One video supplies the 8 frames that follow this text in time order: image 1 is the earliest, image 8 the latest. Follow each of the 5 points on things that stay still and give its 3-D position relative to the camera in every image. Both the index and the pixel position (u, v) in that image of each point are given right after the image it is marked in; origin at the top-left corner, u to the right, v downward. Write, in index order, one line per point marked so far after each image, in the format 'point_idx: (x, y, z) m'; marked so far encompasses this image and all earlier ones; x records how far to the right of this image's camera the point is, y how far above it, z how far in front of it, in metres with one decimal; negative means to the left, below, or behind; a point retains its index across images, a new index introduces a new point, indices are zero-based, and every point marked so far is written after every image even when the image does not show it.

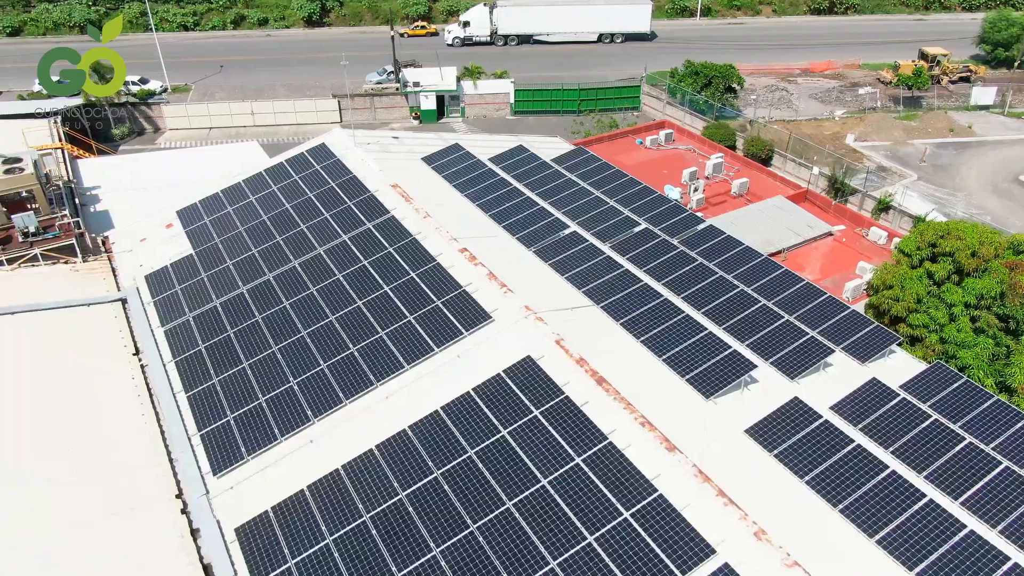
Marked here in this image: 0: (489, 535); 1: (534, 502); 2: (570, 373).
0: (-0.4, -4.1, +16.6) m
1: (+0.4, -3.6, +17.0) m
2: (+1.1, -1.7, +19.6) m
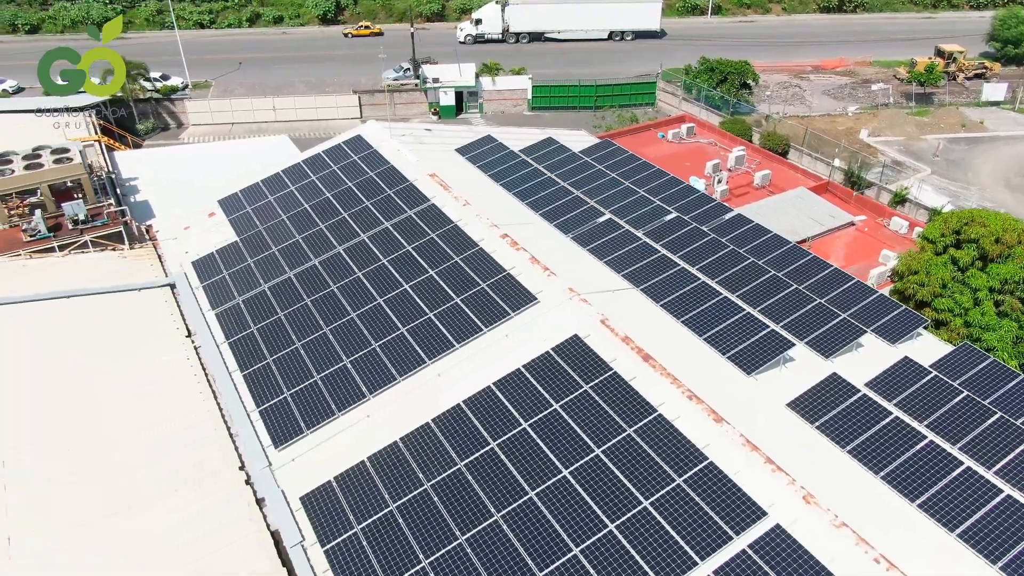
0: (+0.7, -3.8, +17.5) m
1: (+1.4, -3.2, +17.9) m
2: (+2.1, -1.3, +20.5) m
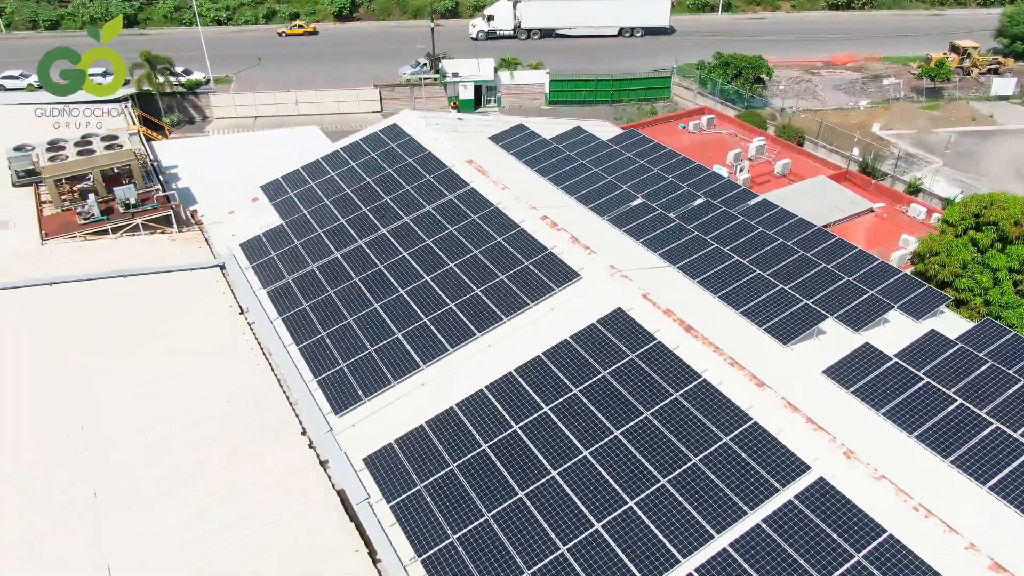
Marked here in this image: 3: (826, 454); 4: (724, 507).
0: (+1.7, -3.2, +18.6) m
1: (+2.4, -2.7, +19.0) m
2: (+3.2, -0.8, +21.6) m
3: (+5.6, -3.0, +17.7) m
4: (+3.7, -3.8, +17.1) m
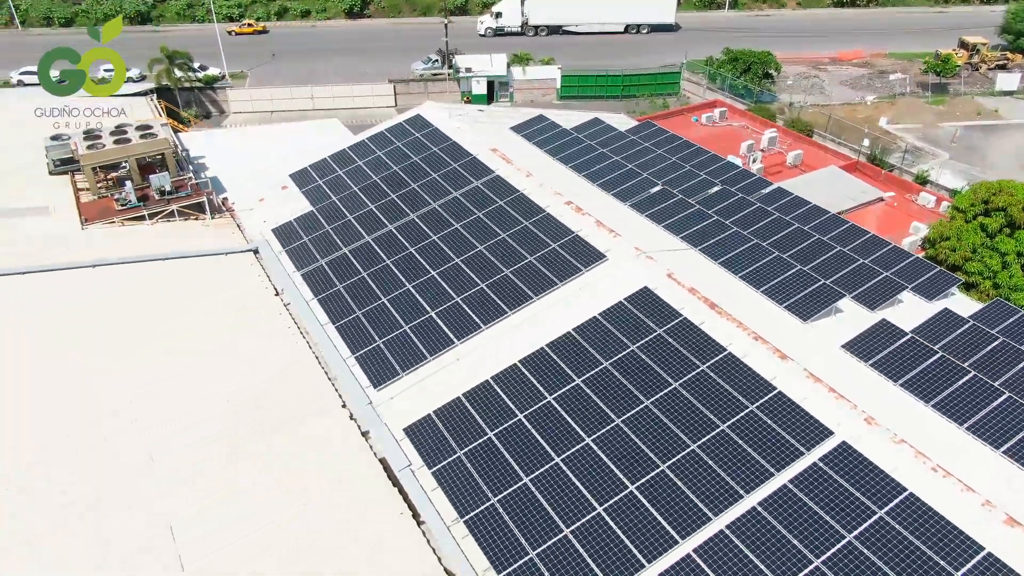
0: (+2.4, -2.7, +19.6) m
1: (+3.2, -2.2, +19.9) m
2: (+3.9, -0.3, +22.5) m
3: (+6.3, -2.5, +18.6) m
4: (+4.4, -3.3, +18.0) m
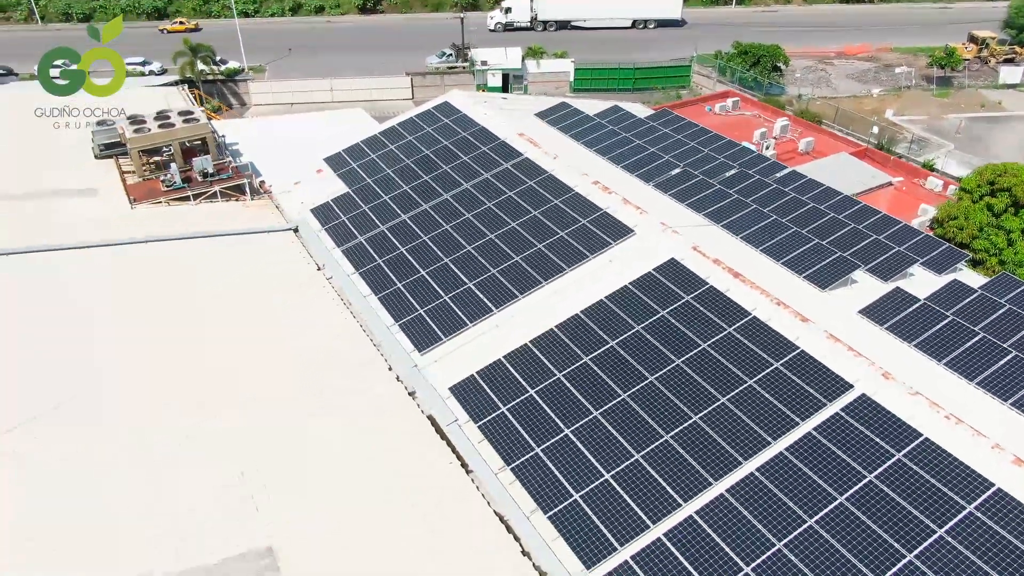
0: (+3.3, -2.0, +21.0) m
1: (+4.0, -1.5, +21.4) m
2: (+4.8, +0.4, +24.0) m
3: (+7.2, -1.8, +20.1) m
4: (+5.2, -2.6, +19.5) m
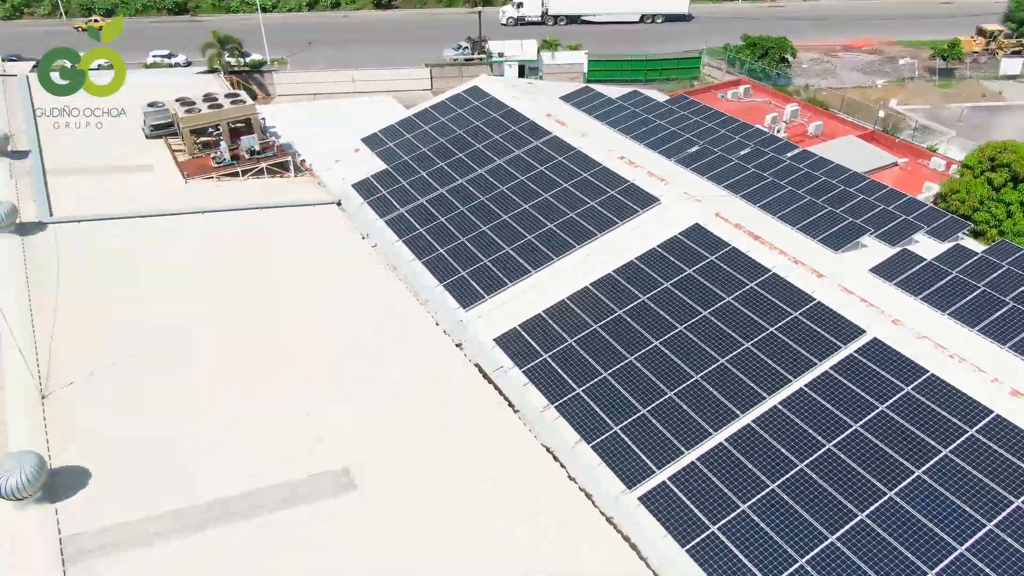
0: (+4.3, -1.0, +23.0) m
1: (+5.0, -0.5, +23.4) m
2: (+5.8, +1.4, +26.0) m
3: (+8.2, -0.8, +22.1) m
4: (+6.2, -1.6, +21.5) m
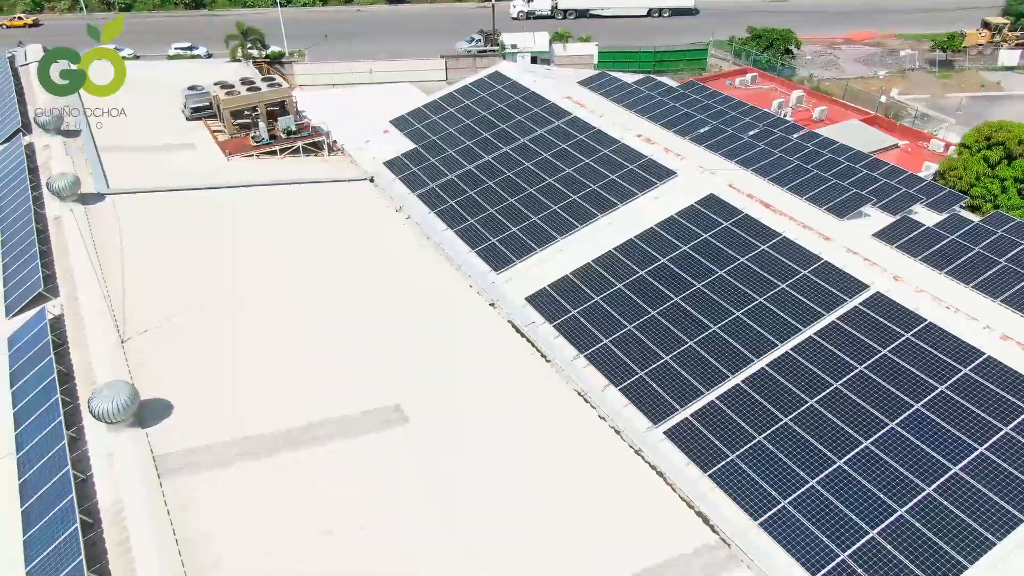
0: (+5.1, 0.0, +25.0) m
1: (+5.8, +0.5, +25.4) m
2: (+6.6, +2.4, +28.0) m
3: (+9.0, +0.2, +24.1) m
4: (+7.0, -0.6, +23.5) m
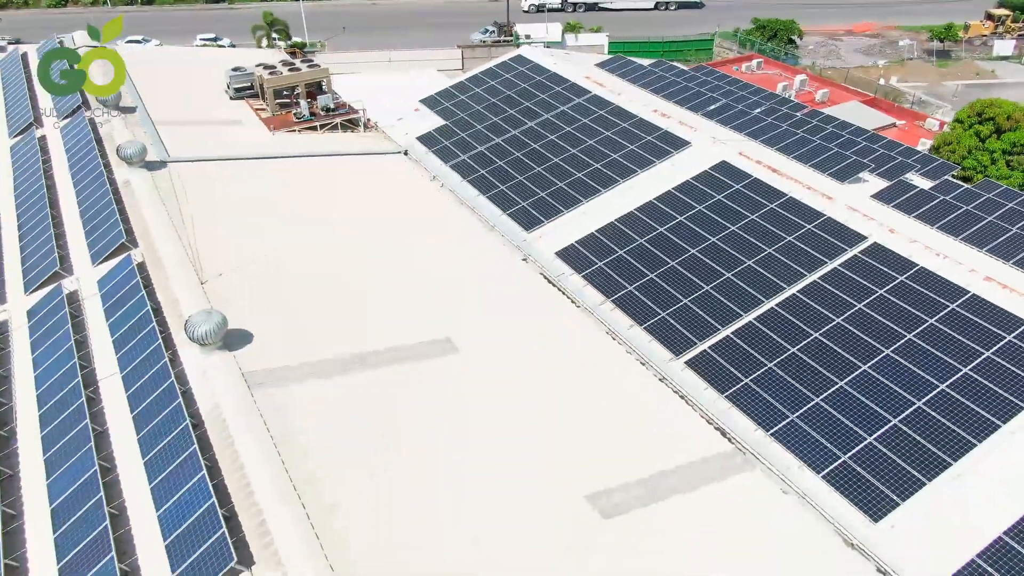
0: (+6.0, +1.3, +27.7) m
1: (+6.7, +1.8, +28.1) m
2: (+7.5, +3.7, +30.7) m
3: (+9.9, +1.5, +26.8) m
4: (+7.9, +0.7, +26.2) m
